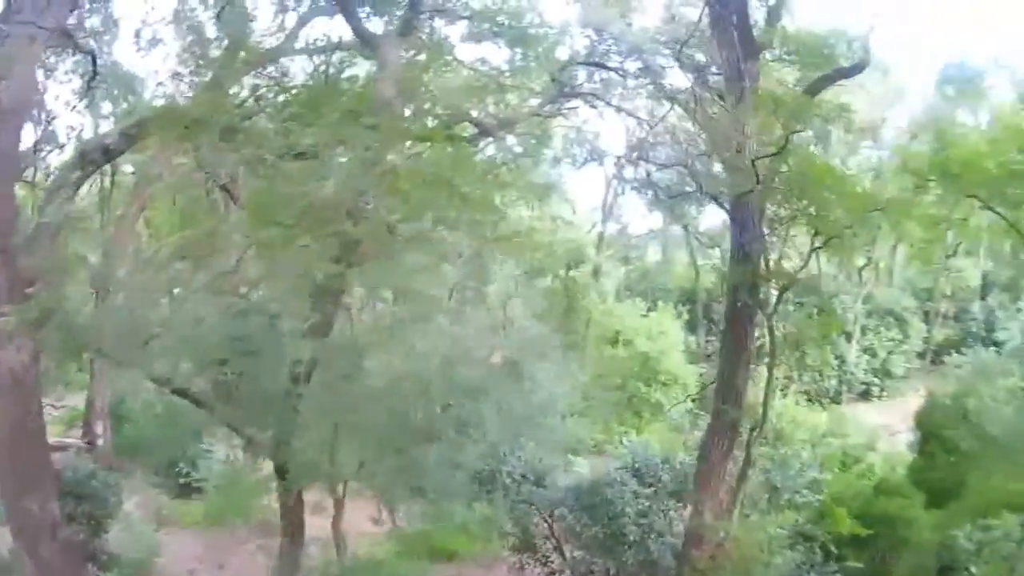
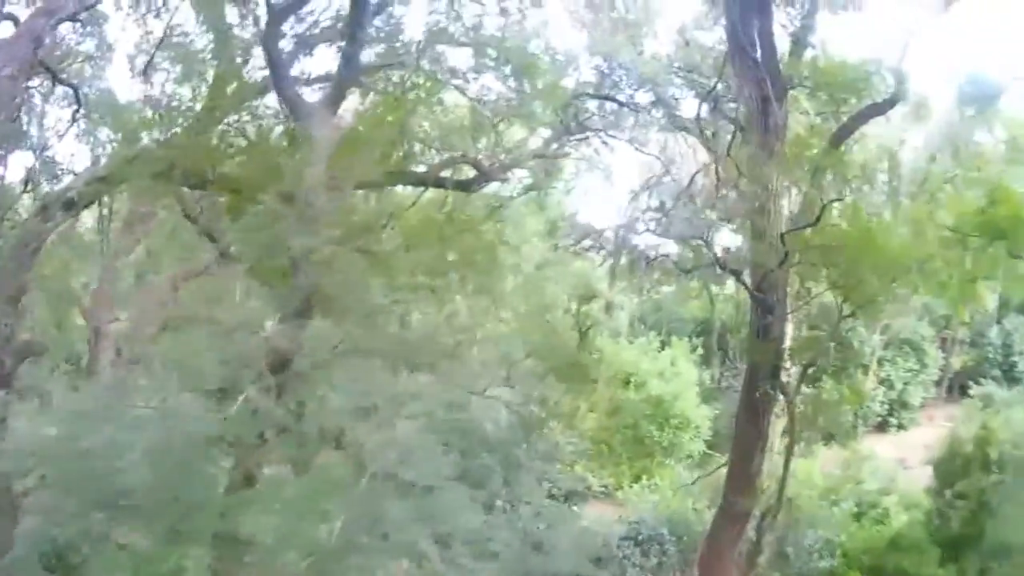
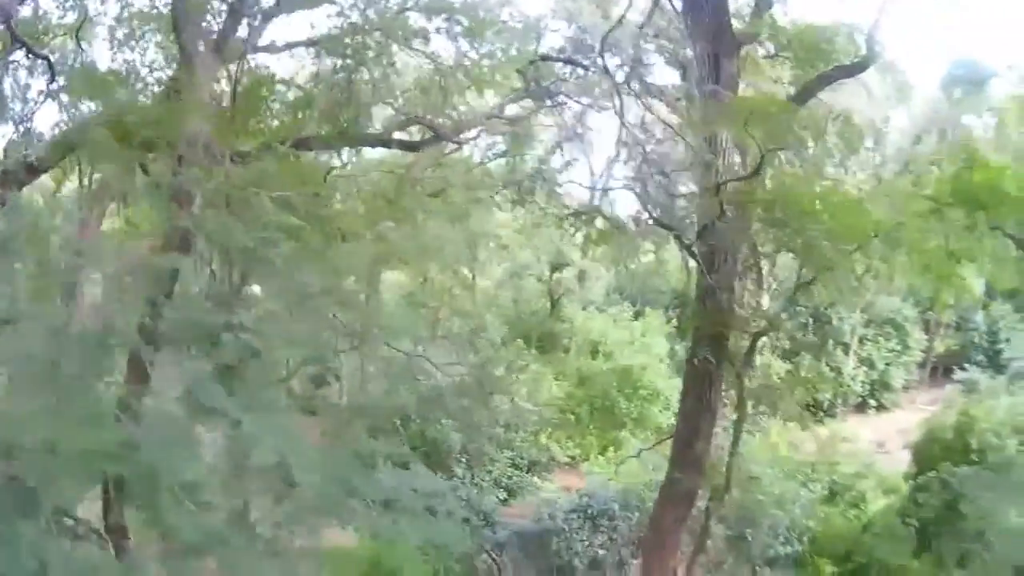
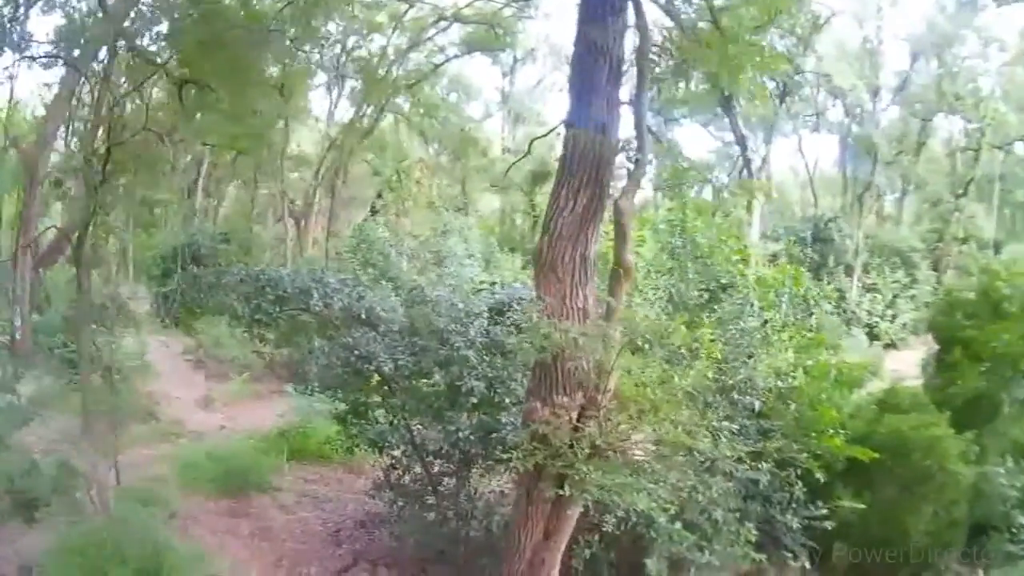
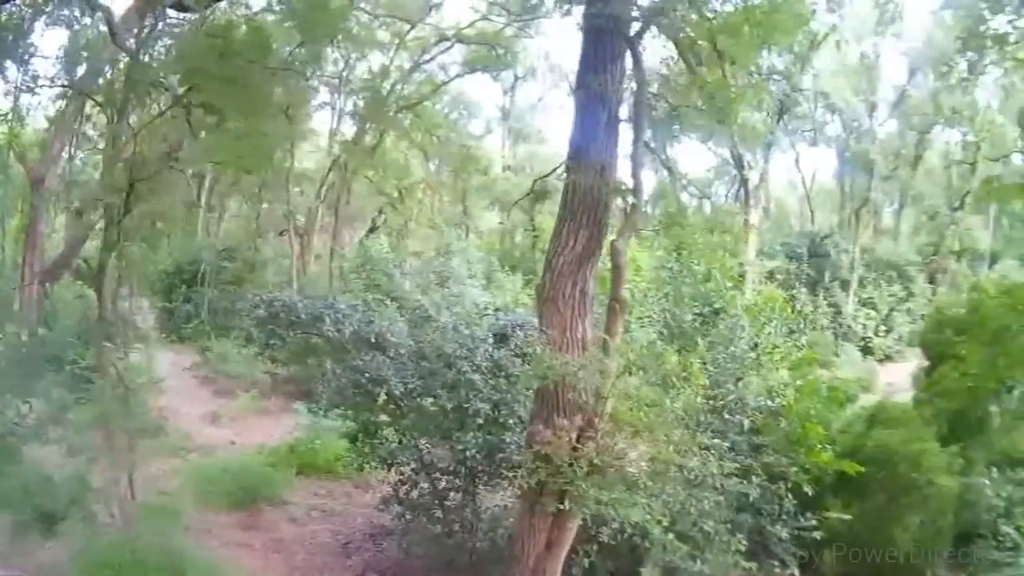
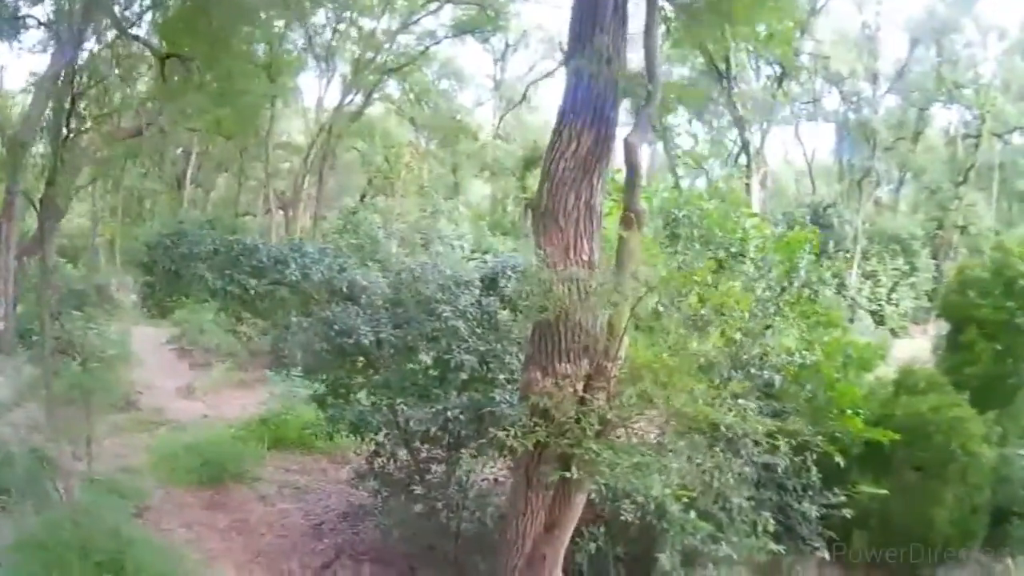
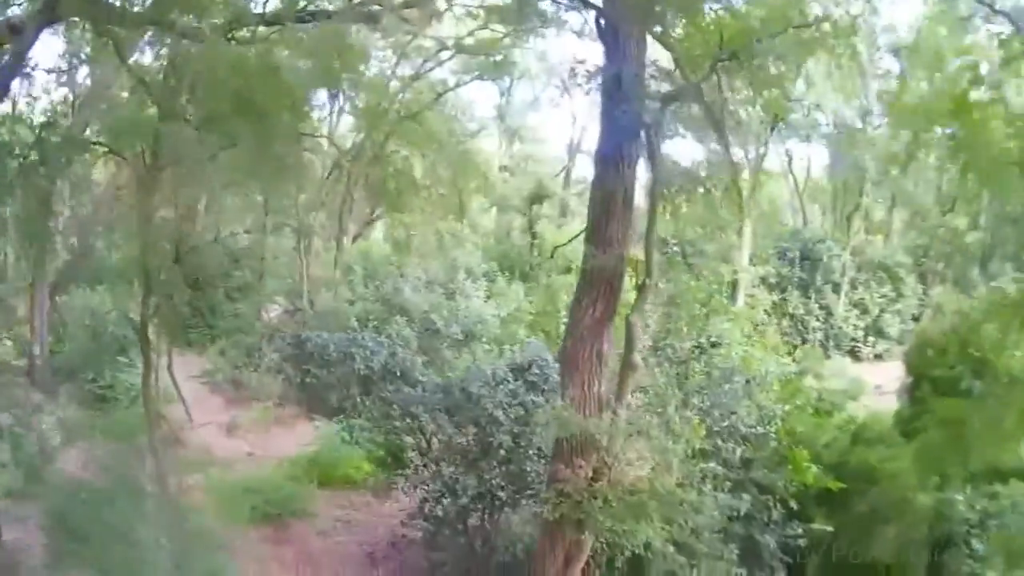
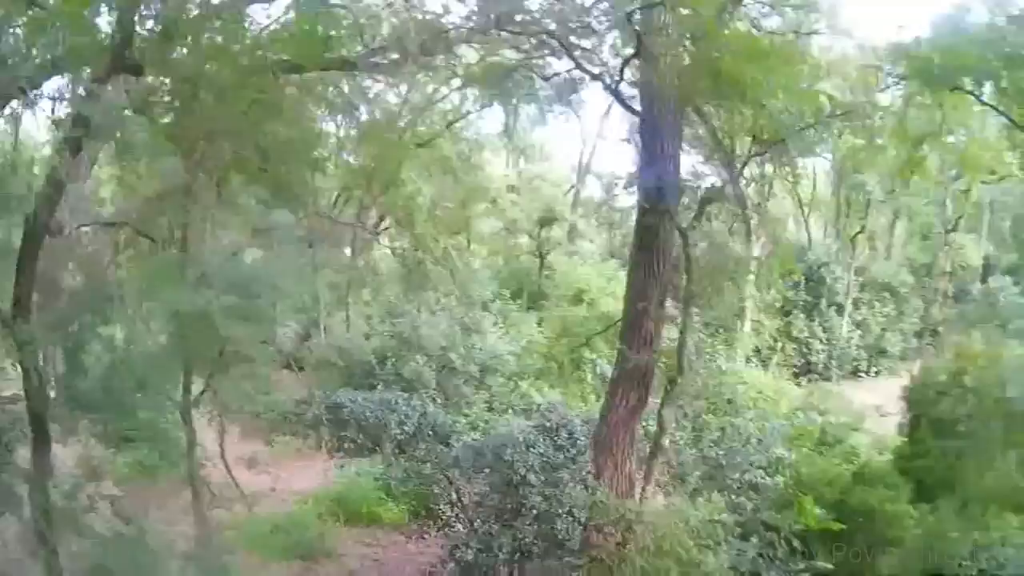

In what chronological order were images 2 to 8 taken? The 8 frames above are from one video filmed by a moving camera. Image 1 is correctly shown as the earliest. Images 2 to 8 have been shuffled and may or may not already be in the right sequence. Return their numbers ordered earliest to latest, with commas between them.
2, 3, 8, 7, 5, 4, 6
